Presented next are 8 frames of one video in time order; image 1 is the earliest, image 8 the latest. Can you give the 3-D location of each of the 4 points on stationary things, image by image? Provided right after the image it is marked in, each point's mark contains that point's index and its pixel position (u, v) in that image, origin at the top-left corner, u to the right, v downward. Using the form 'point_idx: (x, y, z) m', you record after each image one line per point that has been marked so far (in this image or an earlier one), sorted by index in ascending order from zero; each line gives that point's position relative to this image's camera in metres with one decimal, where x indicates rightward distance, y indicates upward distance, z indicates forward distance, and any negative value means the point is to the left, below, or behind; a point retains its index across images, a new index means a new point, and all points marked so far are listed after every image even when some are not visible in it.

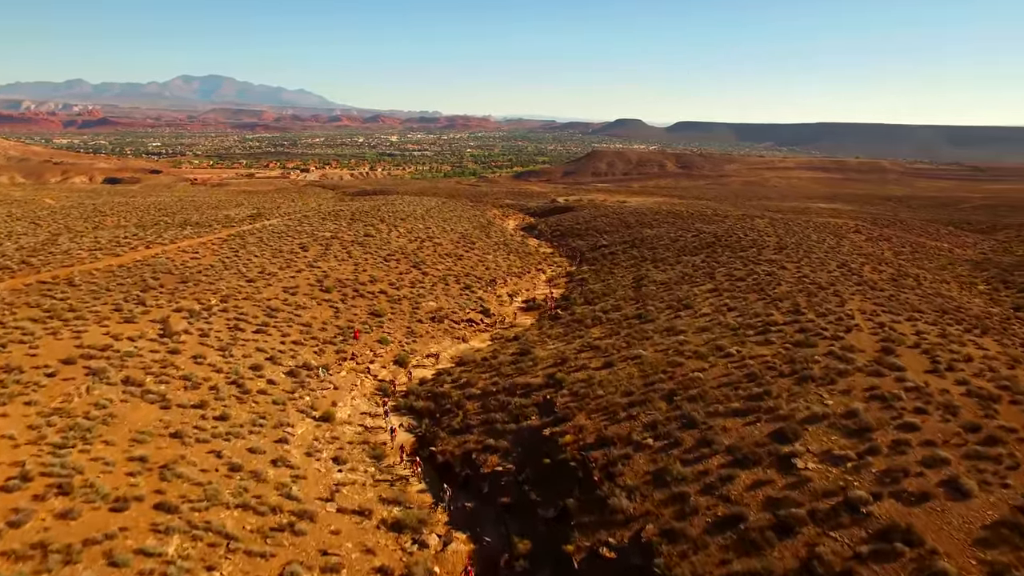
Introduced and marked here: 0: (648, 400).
0: (+3.6, -3.0, +13.5) m
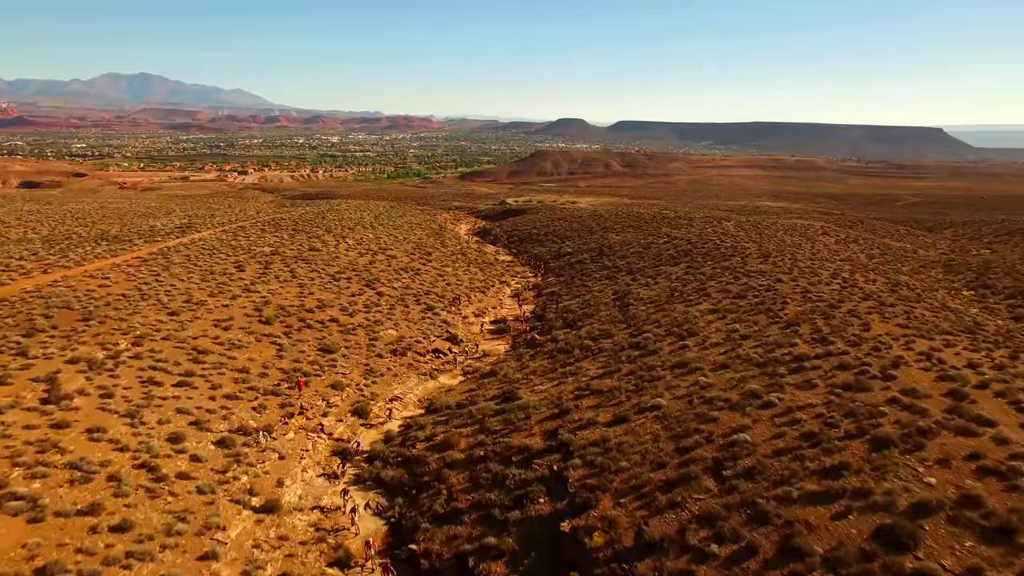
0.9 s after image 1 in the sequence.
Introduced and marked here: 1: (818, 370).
0: (+3.8, -4.0, +10.7) m
1: (+8.5, -2.3, +14.2) m
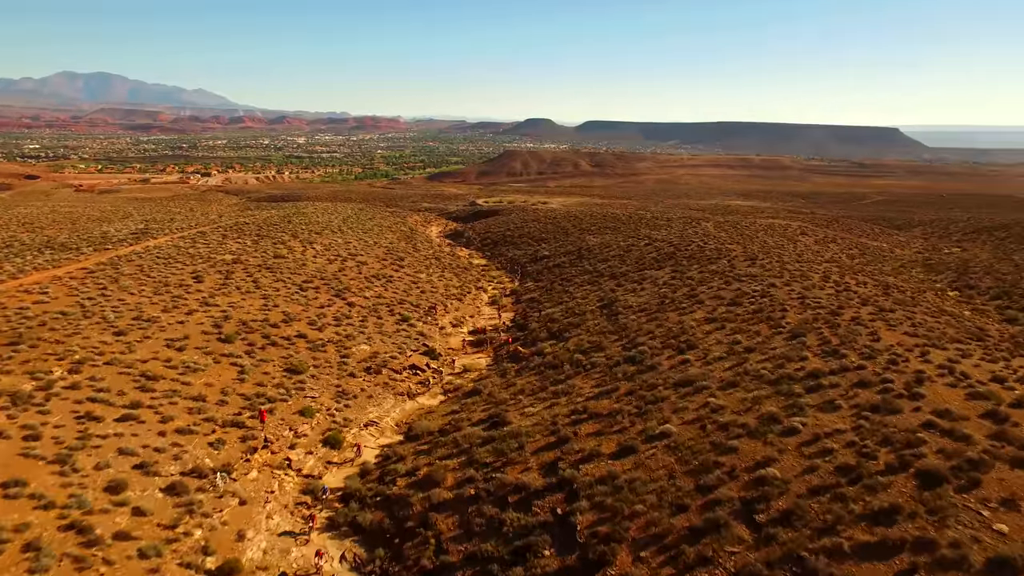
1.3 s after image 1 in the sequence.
0: (+3.8, -4.3, +9.3) m
1: (+8.4, -2.6, +13.1) m
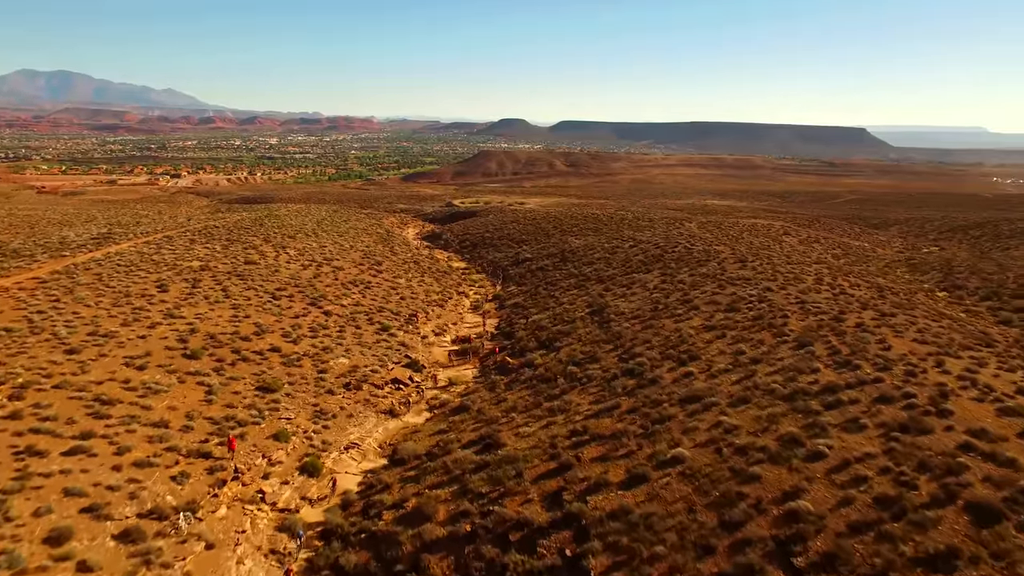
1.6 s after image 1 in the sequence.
0: (+4.0, -4.6, +8.3) m
1: (+8.3, -2.8, +12.3) m
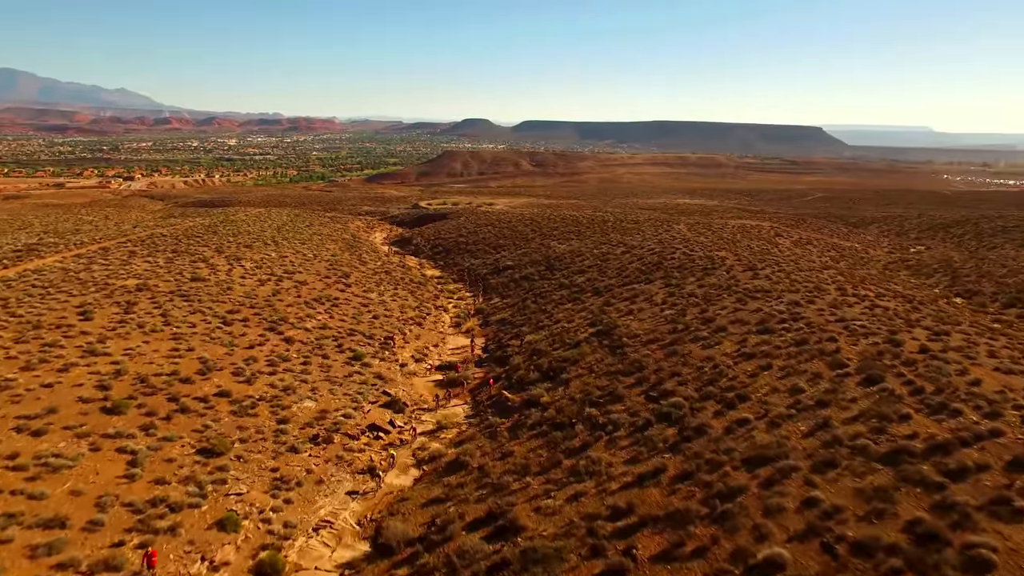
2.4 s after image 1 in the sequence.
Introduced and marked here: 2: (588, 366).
0: (+4.8, -5.3, +5.3) m
1: (+8.9, -3.4, +9.5) m
2: (+2.8, -2.9, +19.2) m
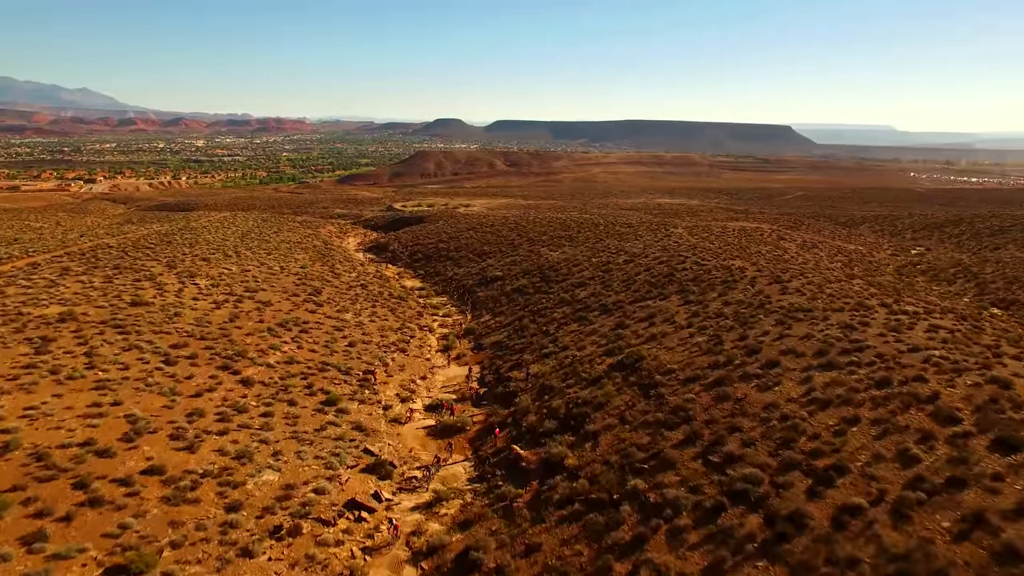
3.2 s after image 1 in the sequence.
0: (+5.9, -6.2, +1.9) m
1: (+9.7, -4.2, +6.4) m
2: (+3.2, -3.8, +15.7) m
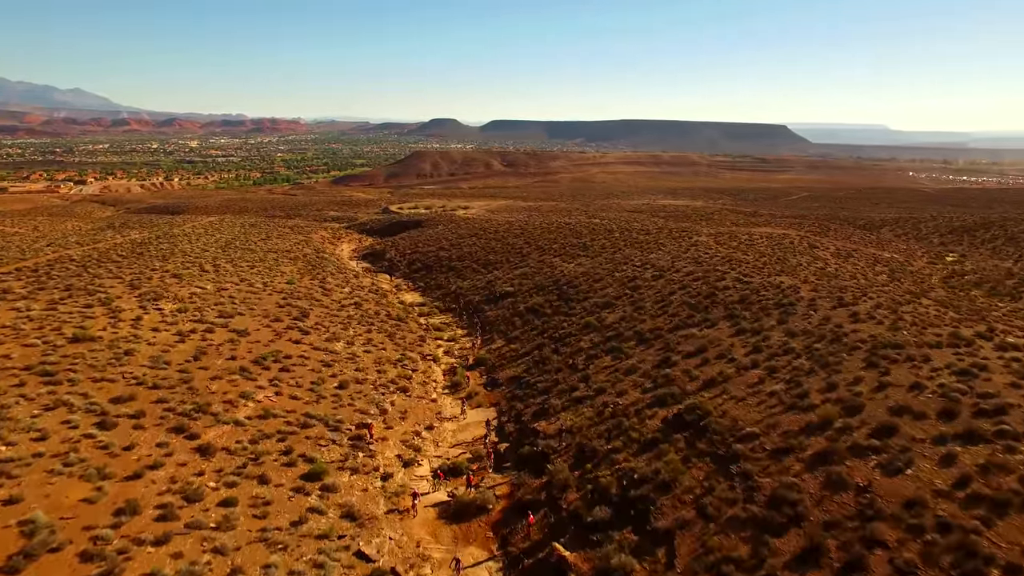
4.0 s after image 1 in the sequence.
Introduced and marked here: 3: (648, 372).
0: (+7.0, -7.2, -1.9) m
1: (+10.7, -5.3, +2.6) m
2: (+4.1, -4.9, +11.9) m
3: (+5.0, -2.9, +19.3) m
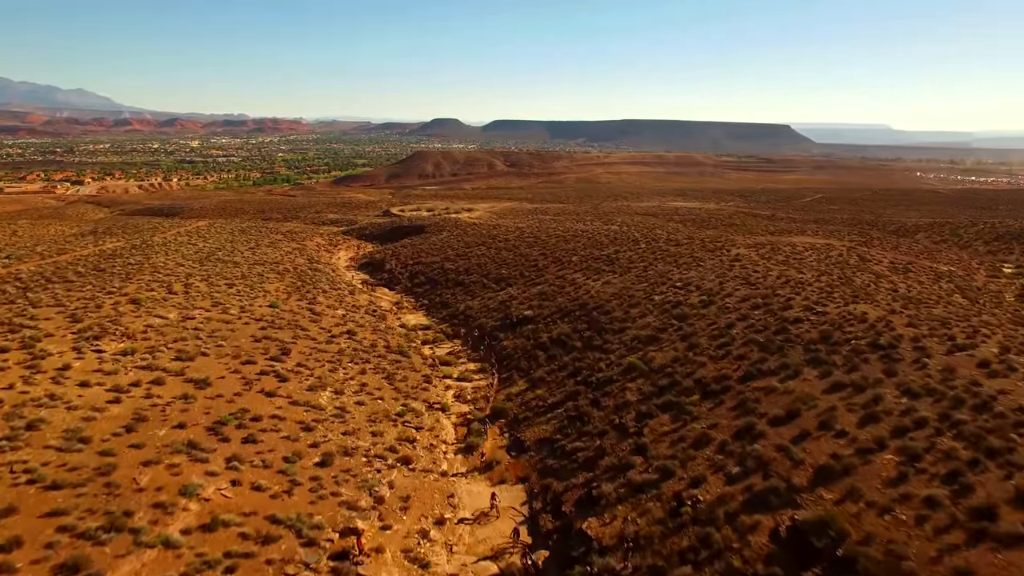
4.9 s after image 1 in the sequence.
0: (+7.9, -8.6, -6.6) m
1: (+11.7, -6.6, -2.1) m
2: (+5.1, -6.2, +7.2) m
3: (+6.1, -4.3, +14.6) m
